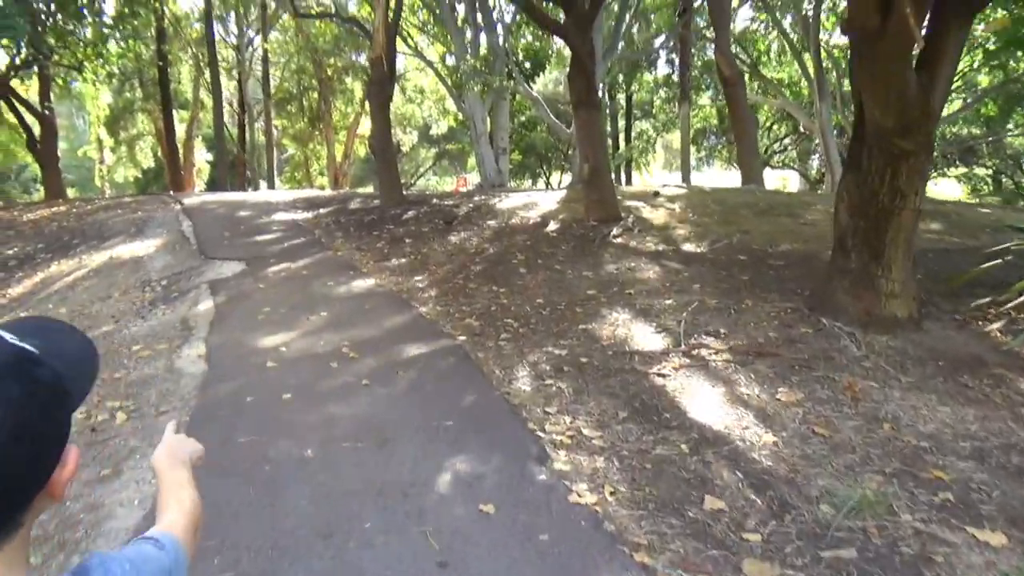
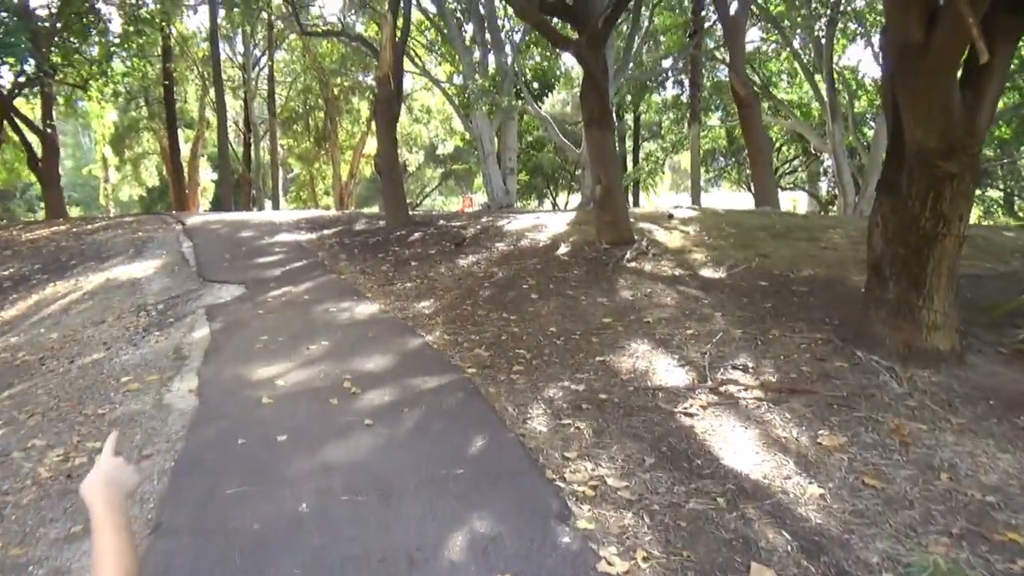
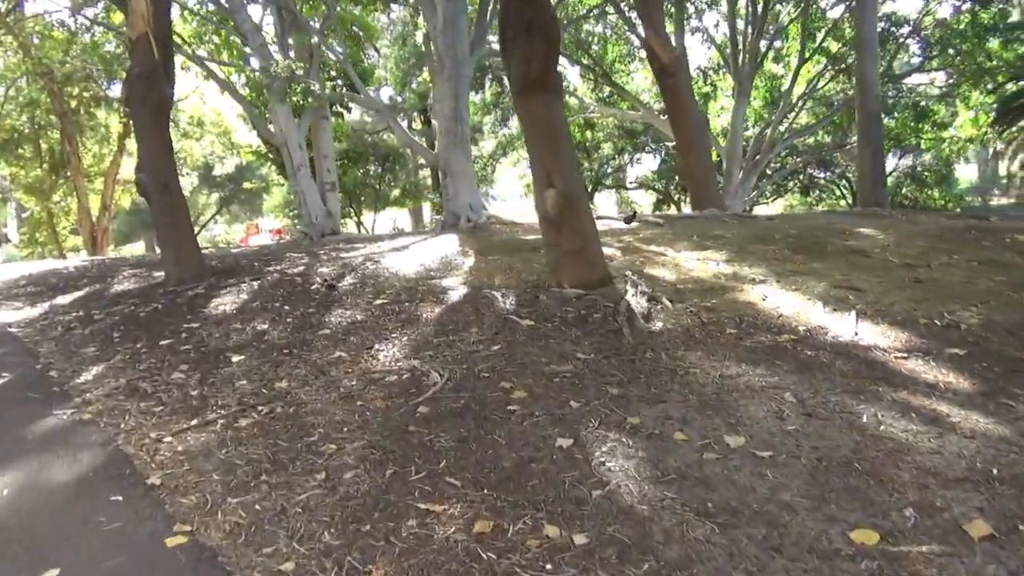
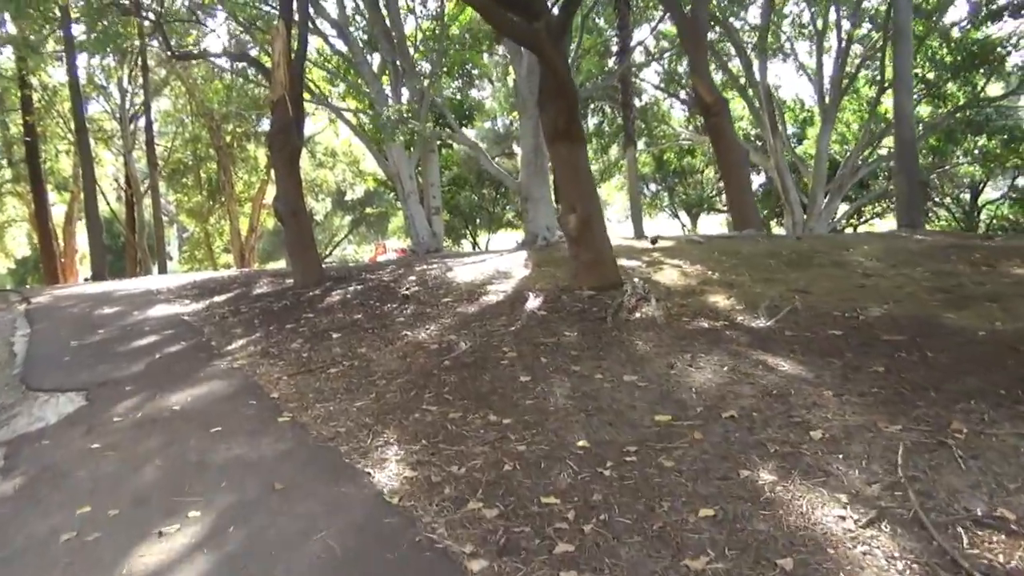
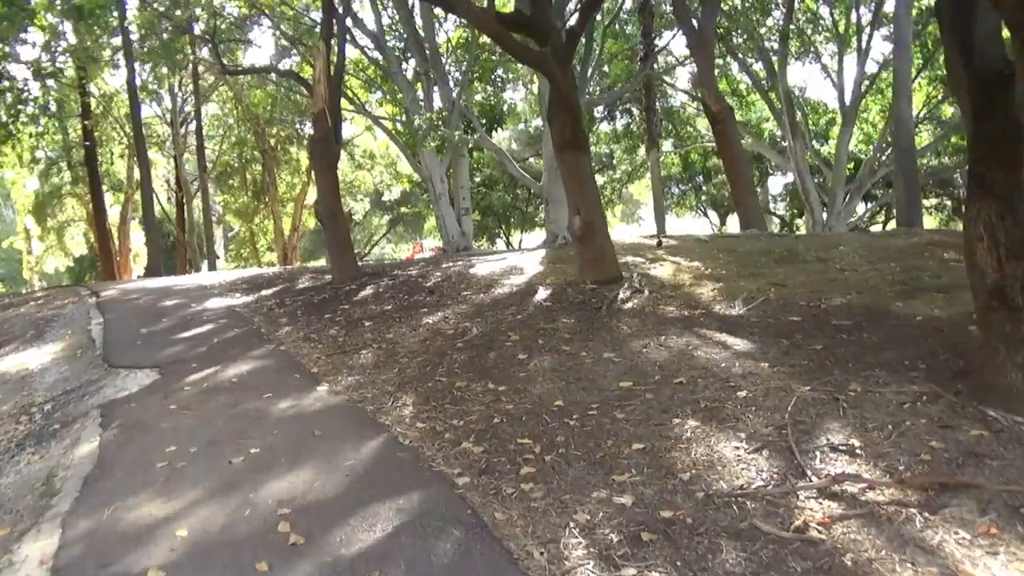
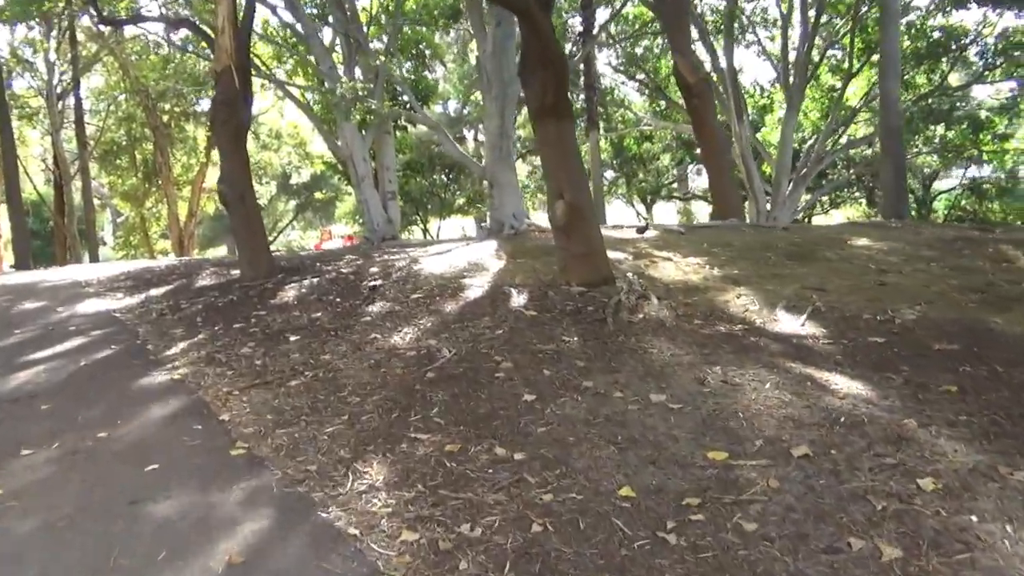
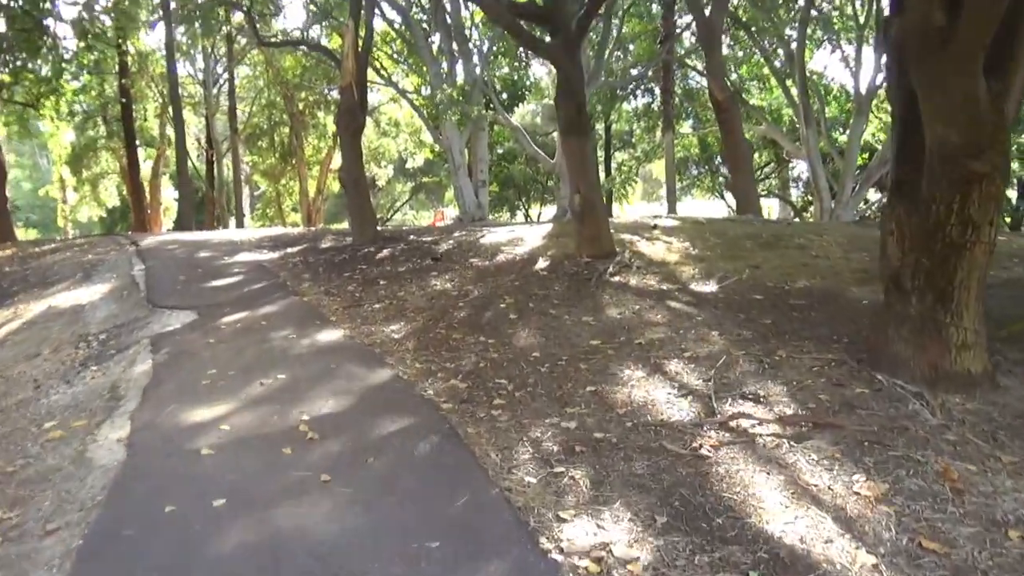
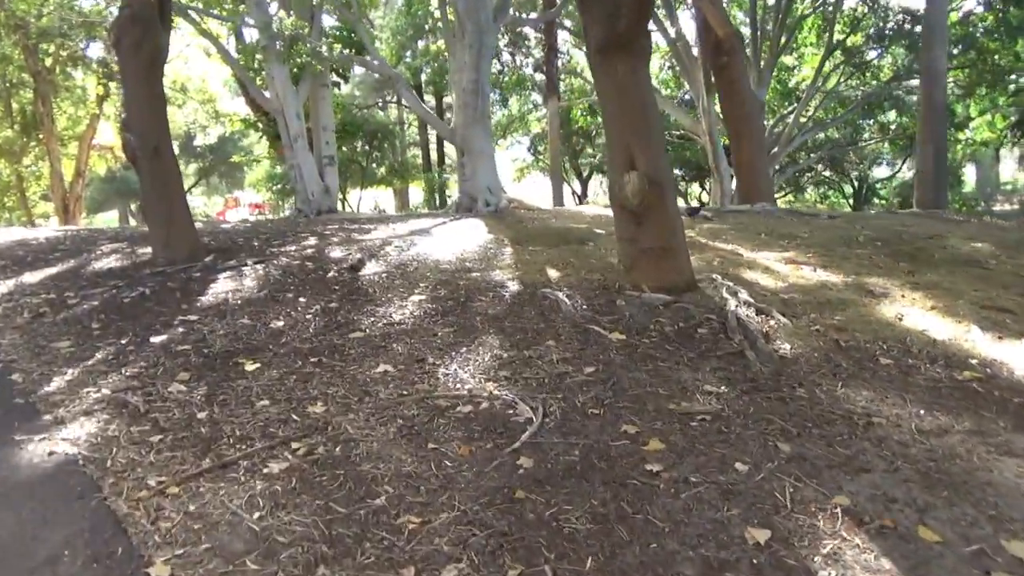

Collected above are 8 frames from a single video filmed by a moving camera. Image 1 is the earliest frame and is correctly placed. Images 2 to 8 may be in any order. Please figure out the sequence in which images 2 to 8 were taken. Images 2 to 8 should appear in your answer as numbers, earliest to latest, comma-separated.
2, 7, 5, 4, 6, 3, 8
